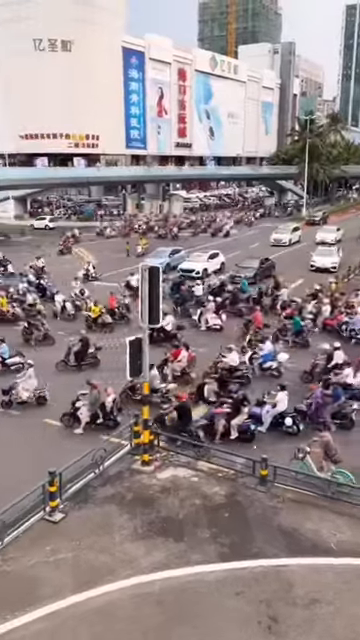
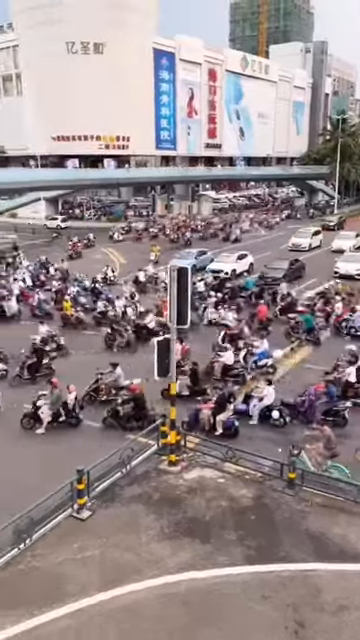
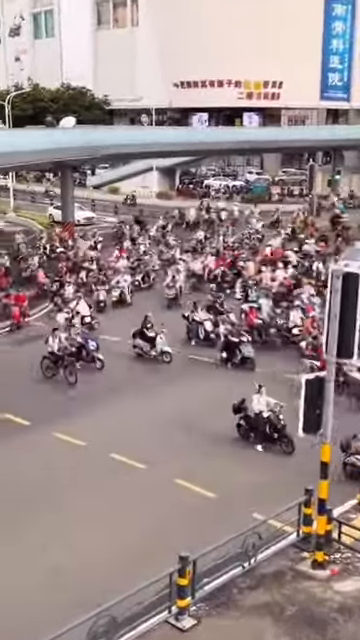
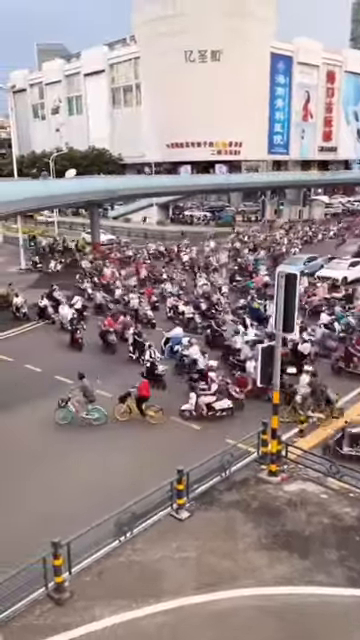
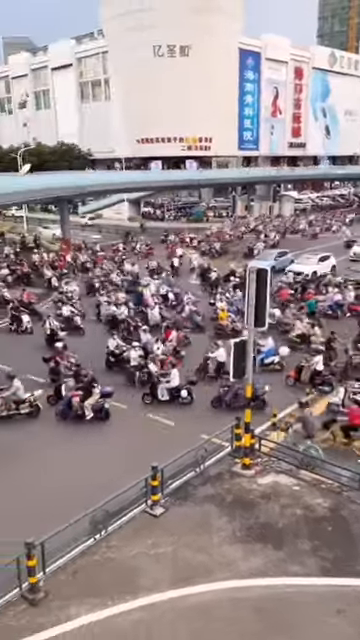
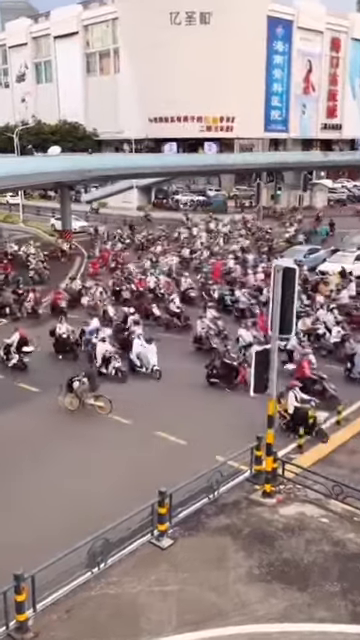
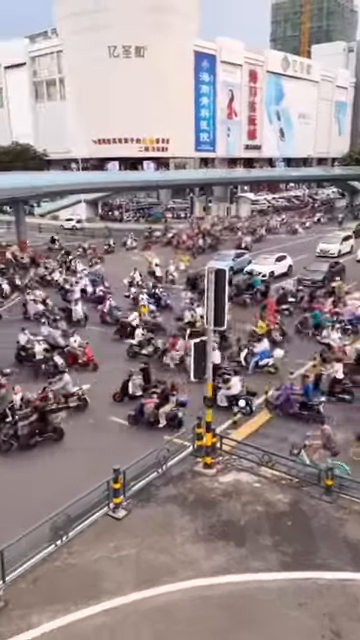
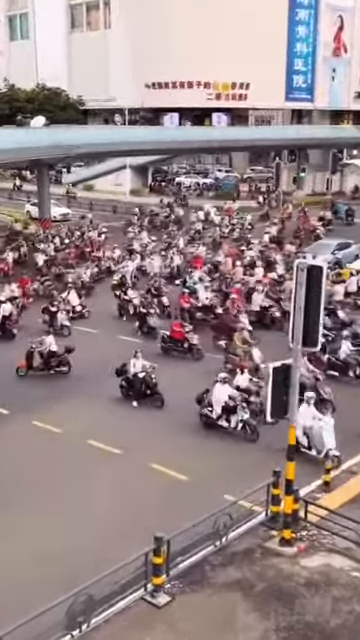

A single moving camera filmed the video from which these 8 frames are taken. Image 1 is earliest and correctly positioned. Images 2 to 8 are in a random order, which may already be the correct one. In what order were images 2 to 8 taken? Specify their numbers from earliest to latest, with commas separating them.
2, 7, 5, 4, 6, 8, 3
